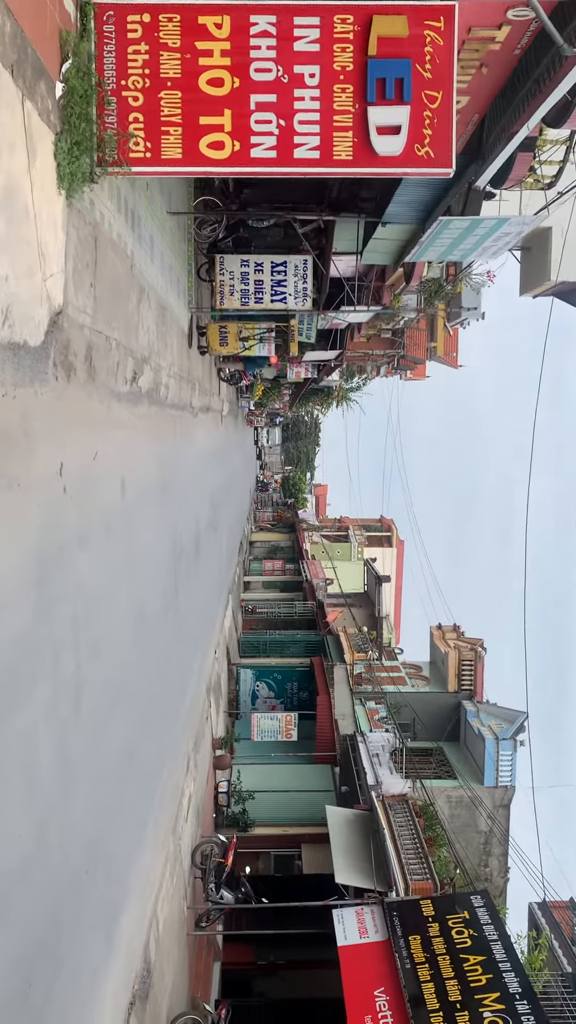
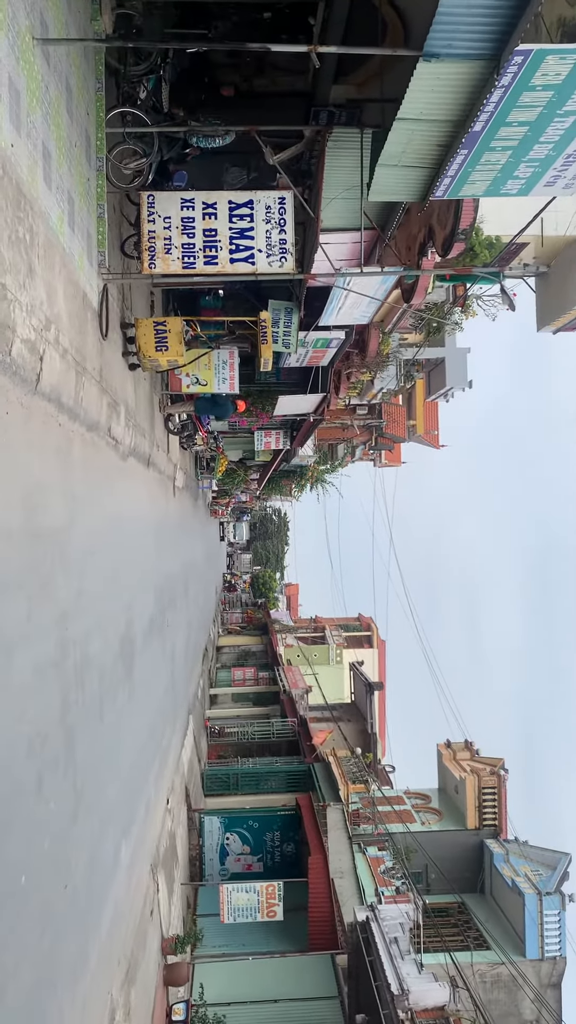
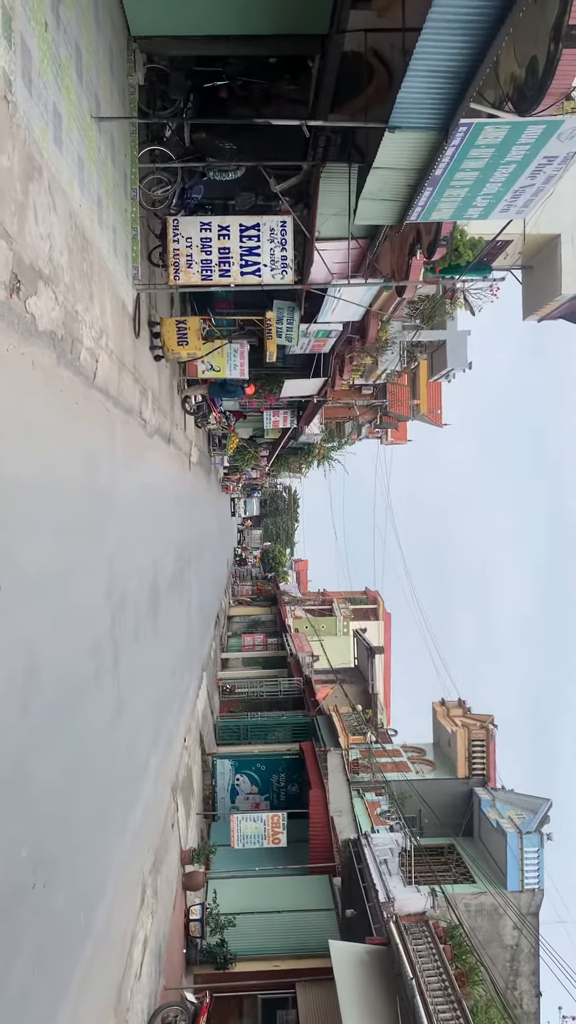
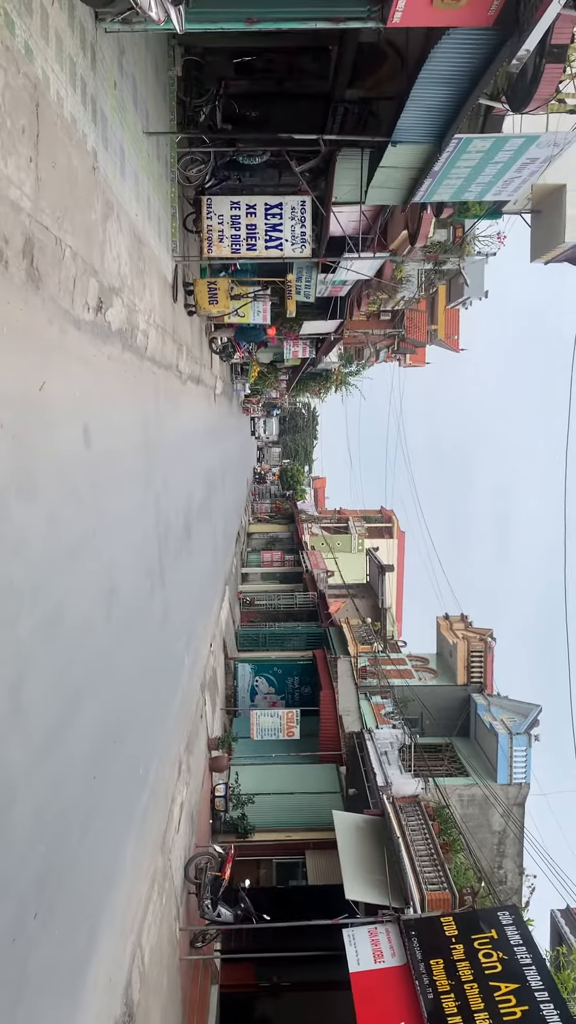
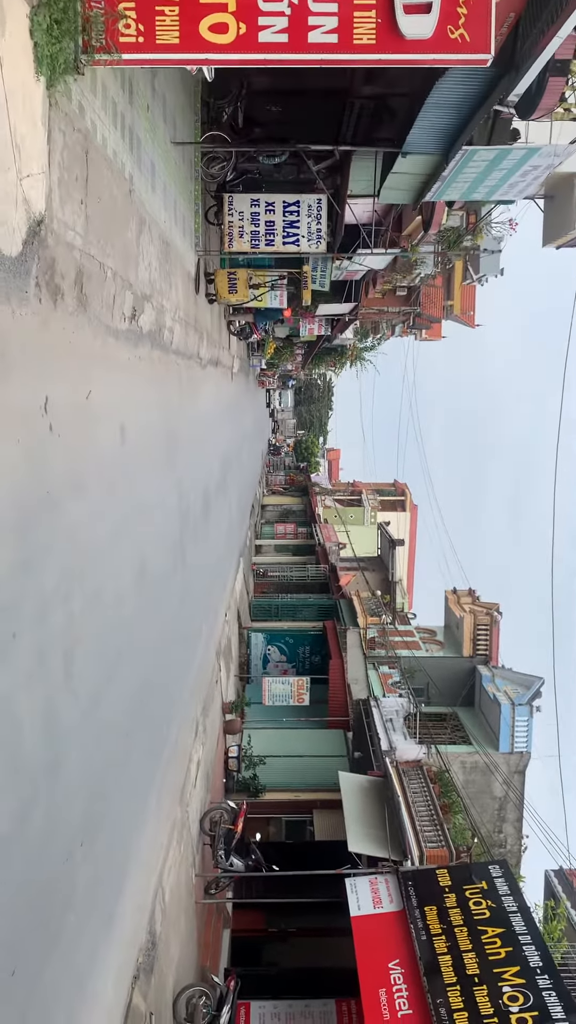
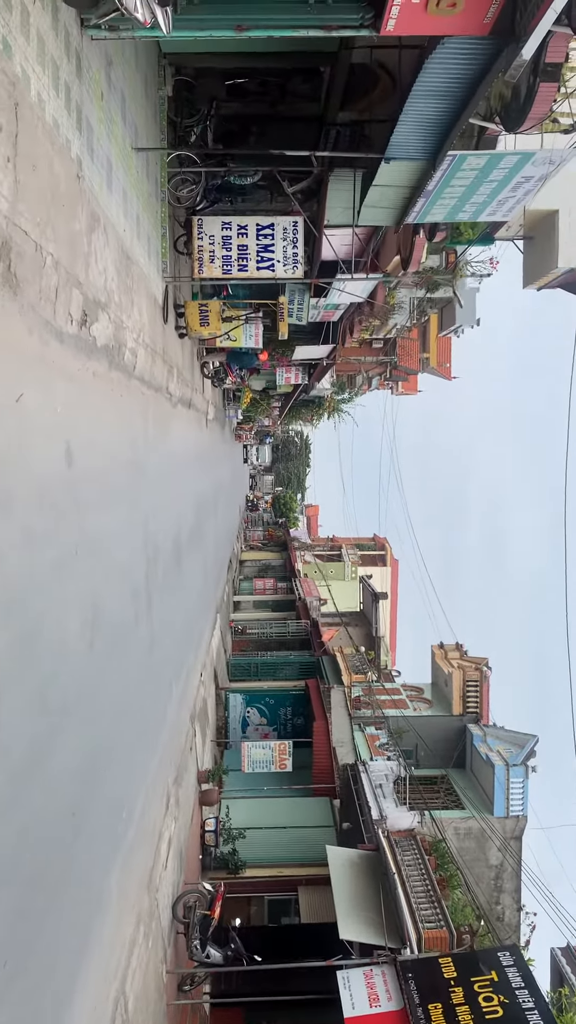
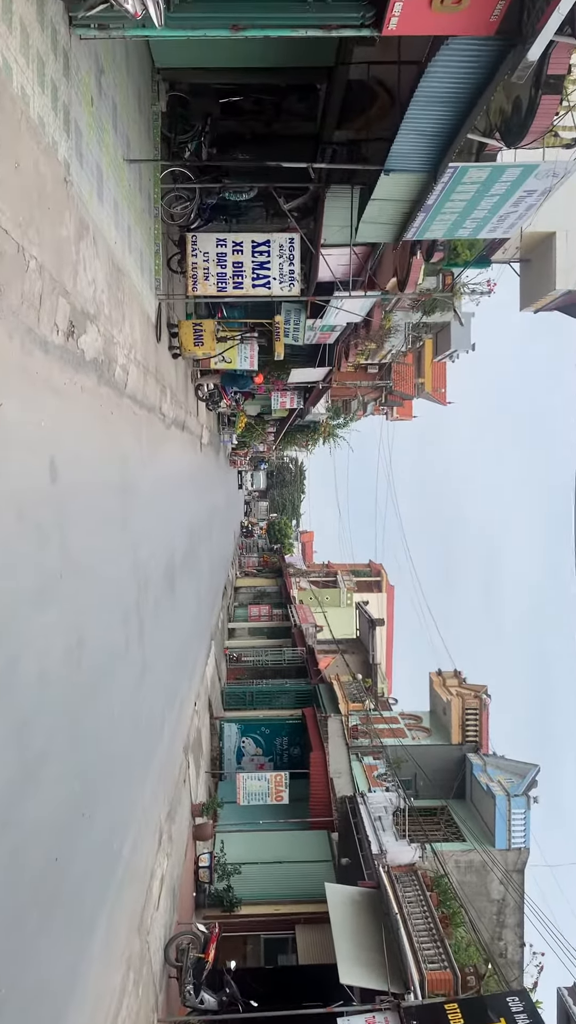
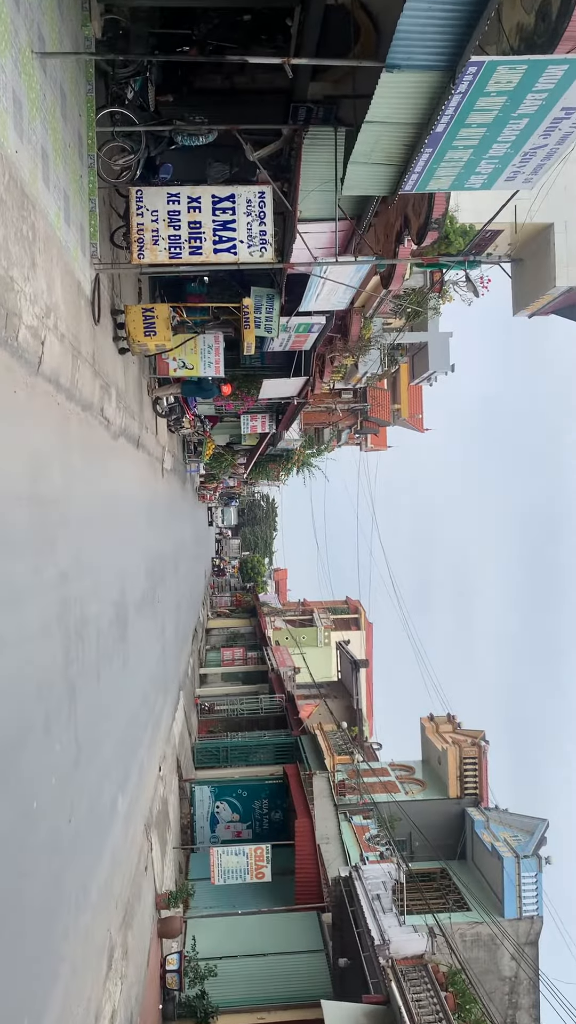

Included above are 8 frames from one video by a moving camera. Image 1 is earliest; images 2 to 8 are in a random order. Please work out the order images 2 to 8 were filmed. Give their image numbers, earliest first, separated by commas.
5, 4, 6, 7, 3, 8, 2
